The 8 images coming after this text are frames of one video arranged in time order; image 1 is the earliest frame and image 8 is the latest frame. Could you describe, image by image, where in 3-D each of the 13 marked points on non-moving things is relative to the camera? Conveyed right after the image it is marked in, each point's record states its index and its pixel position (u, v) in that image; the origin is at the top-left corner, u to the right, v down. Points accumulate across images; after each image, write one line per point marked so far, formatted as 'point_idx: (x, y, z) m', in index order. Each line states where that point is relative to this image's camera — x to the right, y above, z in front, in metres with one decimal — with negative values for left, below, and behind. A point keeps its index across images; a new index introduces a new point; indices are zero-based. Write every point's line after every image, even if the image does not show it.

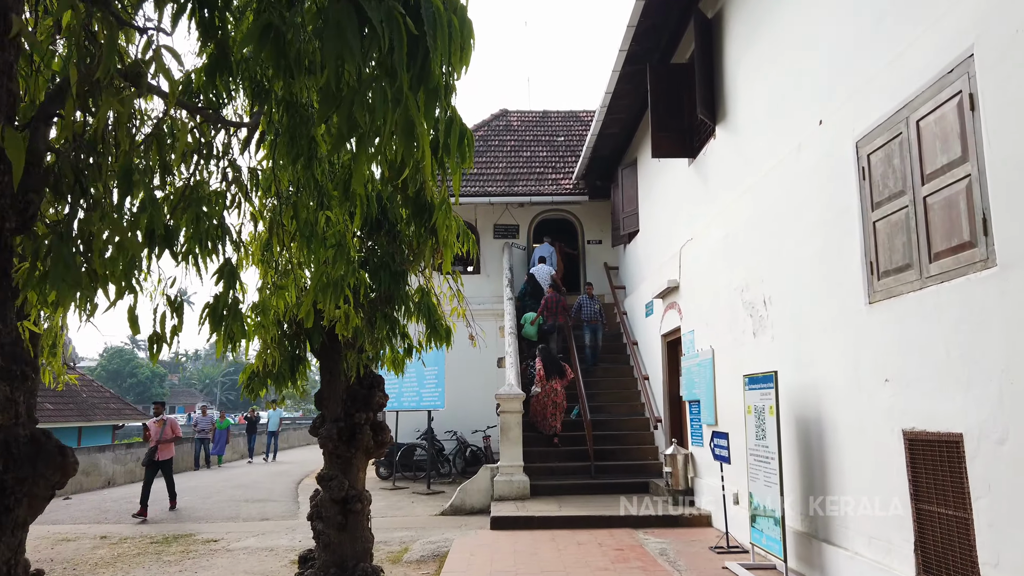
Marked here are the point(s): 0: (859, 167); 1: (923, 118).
0: (+2.2, +0.8, +4.8) m
1: (+2.2, +0.9, +4.1) m
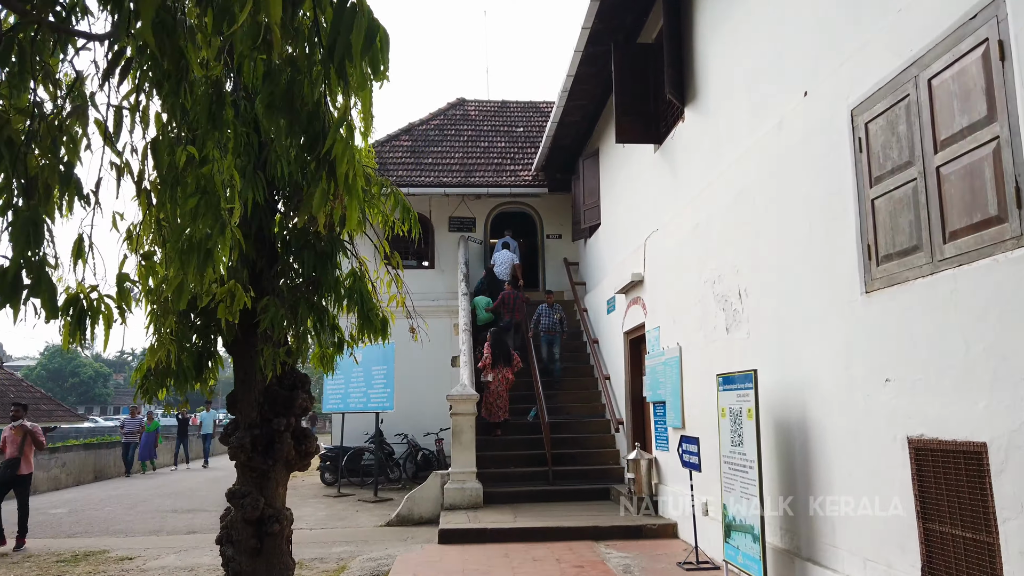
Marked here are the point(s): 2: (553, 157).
0: (+1.9, +0.8, +4.2) m
1: (+2.0, +1.0, +3.5) m
2: (+0.8, +2.4, +13.9) m
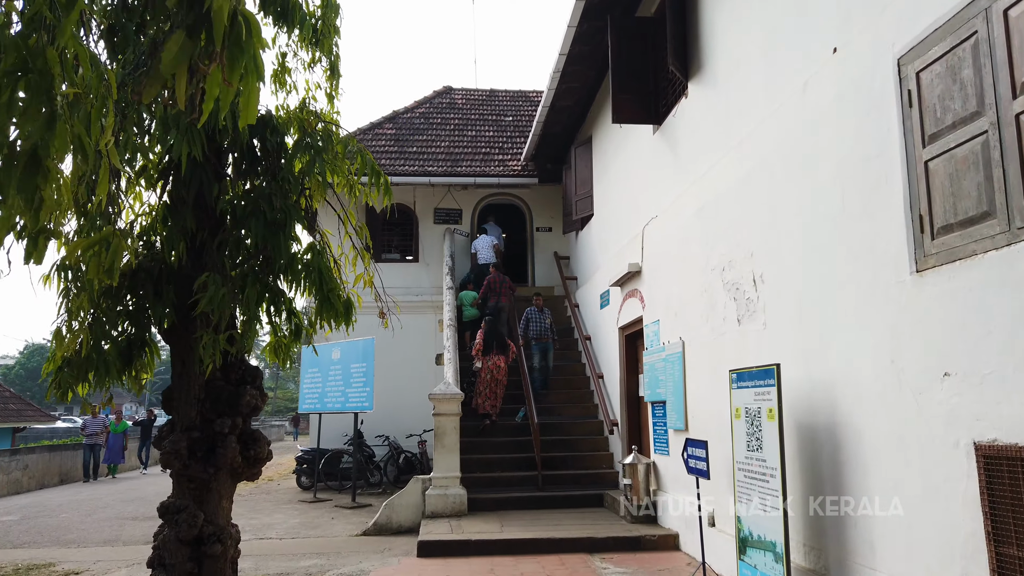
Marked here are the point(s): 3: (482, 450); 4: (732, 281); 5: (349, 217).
0: (+1.8, +0.9, +3.6) m
1: (+1.9, +1.1, +2.9) m
2: (+0.6, +2.5, +13.3) m
3: (-0.4, -2.1, +9.7) m
4: (+1.6, +0.1, +5.7) m
5: (-0.8, +0.4, +3.8) m
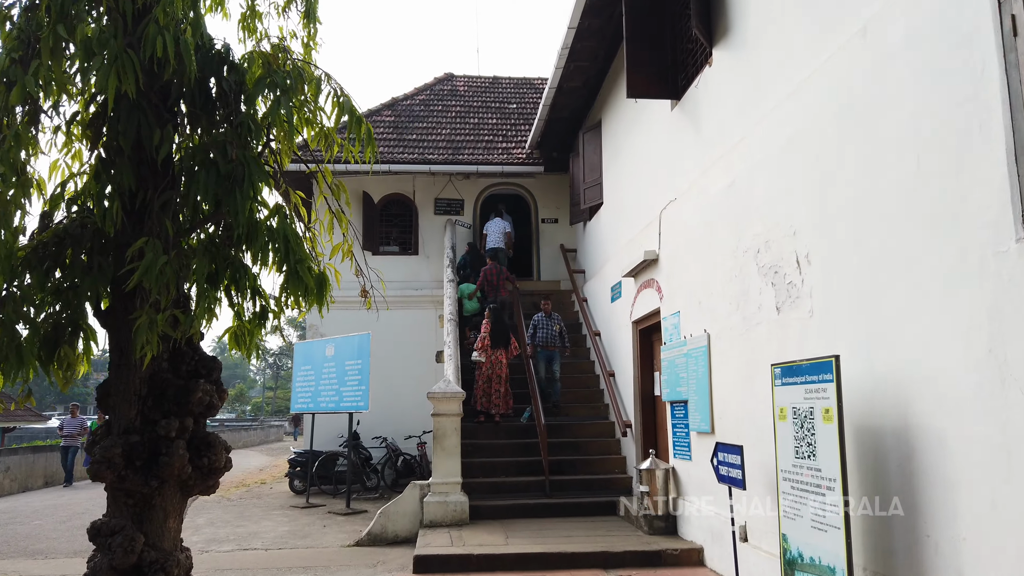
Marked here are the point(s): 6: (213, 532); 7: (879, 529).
0: (+1.9, +1.0, +2.9) m
1: (+2.0, +1.2, +2.2) m
2: (+0.6, +2.6, +12.6) m
3: (-0.3, -2.0, +9.1) m
4: (+1.7, +0.2, +5.0) m
5: (-0.8, +0.5, +3.2) m
6: (-3.5, -2.8, +8.8) m
7: (+1.8, -1.2, +3.7) m
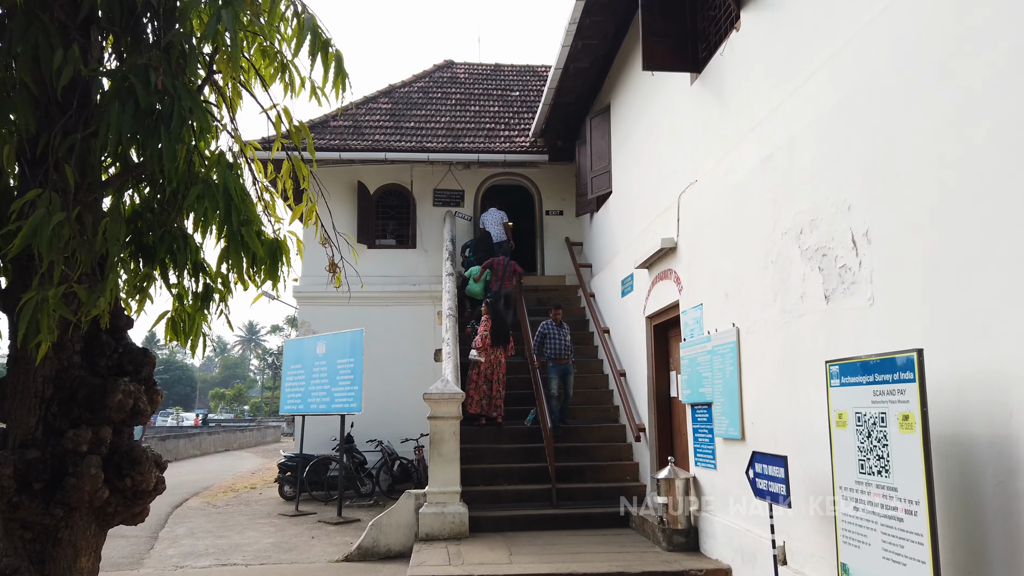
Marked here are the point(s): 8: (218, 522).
0: (+1.9, +1.1, +2.3) m
1: (+2.0, +1.3, +1.6) m
2: (+0.7, +2.7, +12.0) m
3: (-0.3, -1.9, +8.4) m
4: (+1.7, +0.2, +4.3) m
5: (-0.7, +0.6, +2.5) m
6: (-3.4, -2.7, +8.2) m
7: (+1.8, -1.1, +3.0) m
8: (-3.7, -2.9, +9.6) m
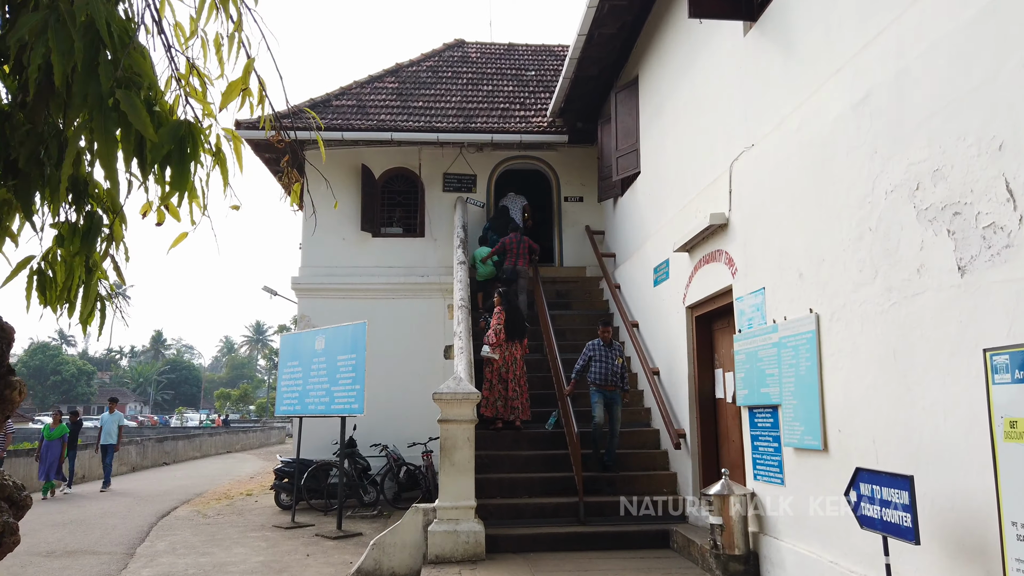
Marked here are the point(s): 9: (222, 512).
0: (+2.1, +1.3, +1.3) m
1: (+2.1, +1.4, +0.6) m
2: (+0.9, +2.8, +11.0) m
3: (-0.1, -1.7, +7.4) m
4: (+1.9, +0.4, +3.3) m
5: (-0.6, +0.7, +1.5) m
6: (-3.2, -2.6, +7.2) m
7: (+2.0, -1.0, +2.0) m
8: (-3.5, -2.8, +8.6) m
9: (-4.0, -3.1, +10.6) m
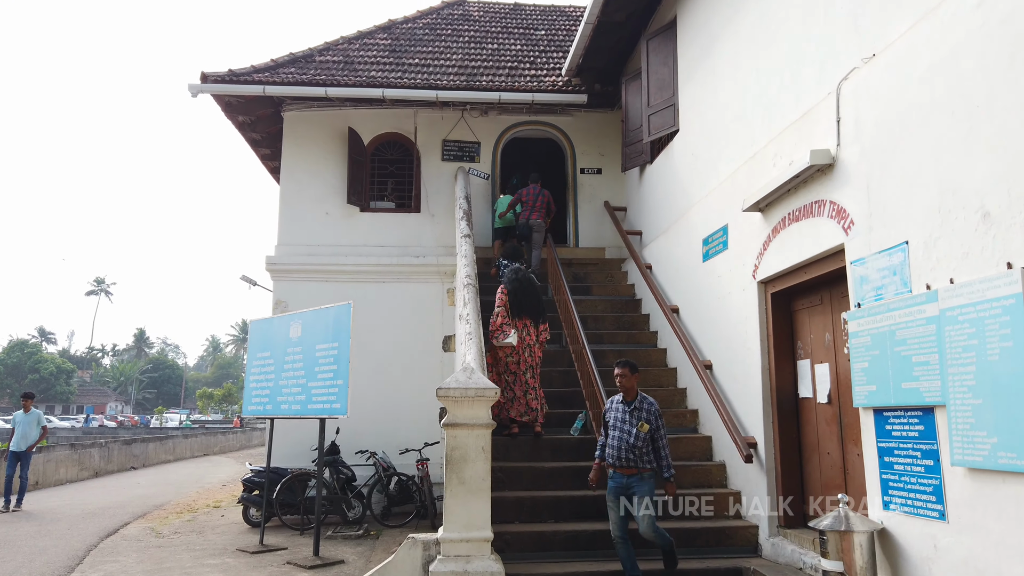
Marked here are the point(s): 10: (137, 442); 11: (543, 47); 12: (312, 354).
0: (+2.3, +1.5, -0.2) m
1: (+2.4, +1.6, -0.9) m
2: (+1.1, +3.0, +9.5) m
3: (+0.1, -1.5, +5.9) m
4: (+2.1, +0.6, +1.8) m
5: (-0.3, +0.9, 0.0) m
6: (-3.1, -2.4, +5.7) m
7: (+2.2, -0.7, +0.6) m
8: (-3.3, -2.6, +7.1) m
9: (-3.9, -2.8, +9.0) m
10: (-9.4, -3.9, +19.1) m
11: (+0.5, +3.6, +11.5) m
12: (-2.0, -0.6, +7.5) m
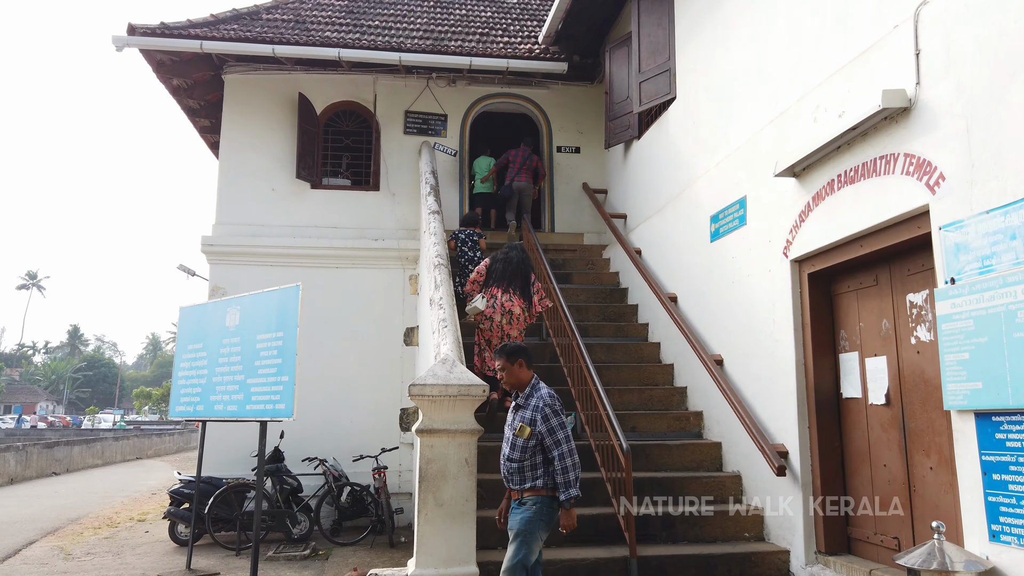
0: (+2.6, +1.6, -1.0) m
1: (+2.8, +1.8, -1.7) m
2: (+0.8, +3.1, +8.6) m
3: (0.0, -1.4, +4.9) m
4: (+2.3, +0.7, +1.0) m
5: (0.0, +1.1, -1.0) m
6: (-3.2, -2.2, +4.5) m
7: (+2.4, -0.6, -0.3) m
8: (-3.5, -2.4, +5.9) m
9: (-4.2, -2.7, +7.7) m
10: (-10.4, -3.6, +17.5) m
11: (+0.1, +3.8, +10.6) m
12: (-2.2, -0.5, +6.4) m
